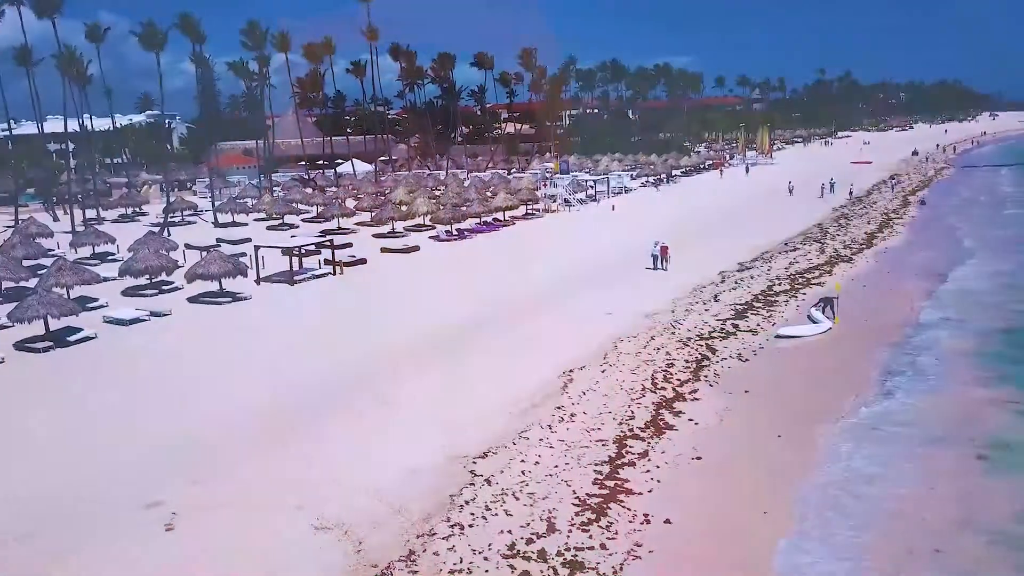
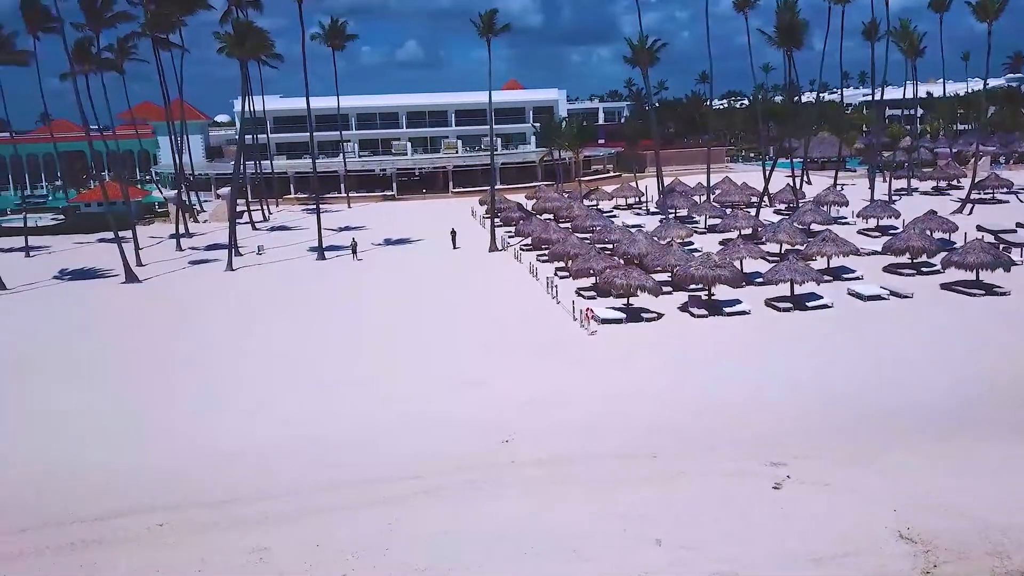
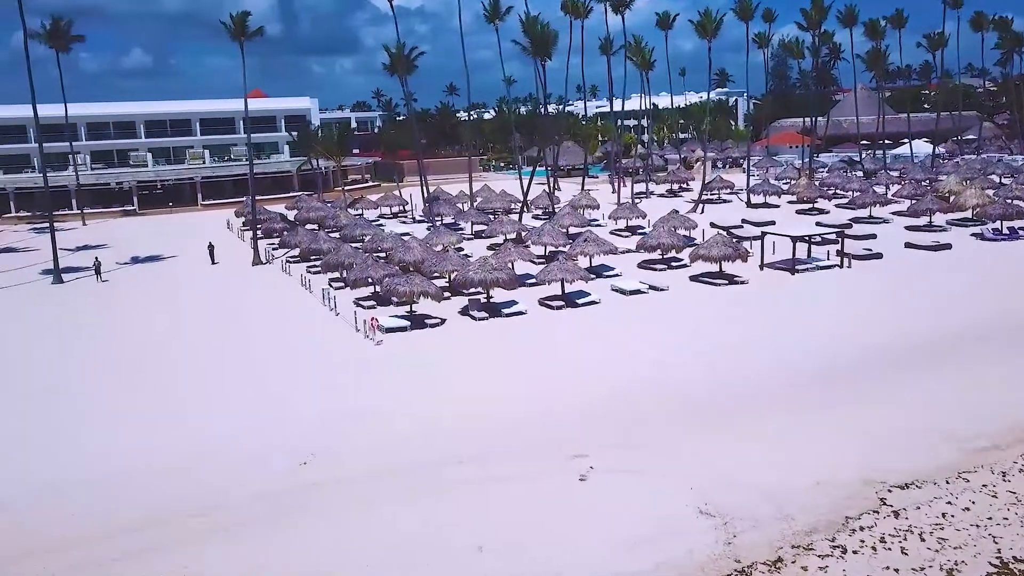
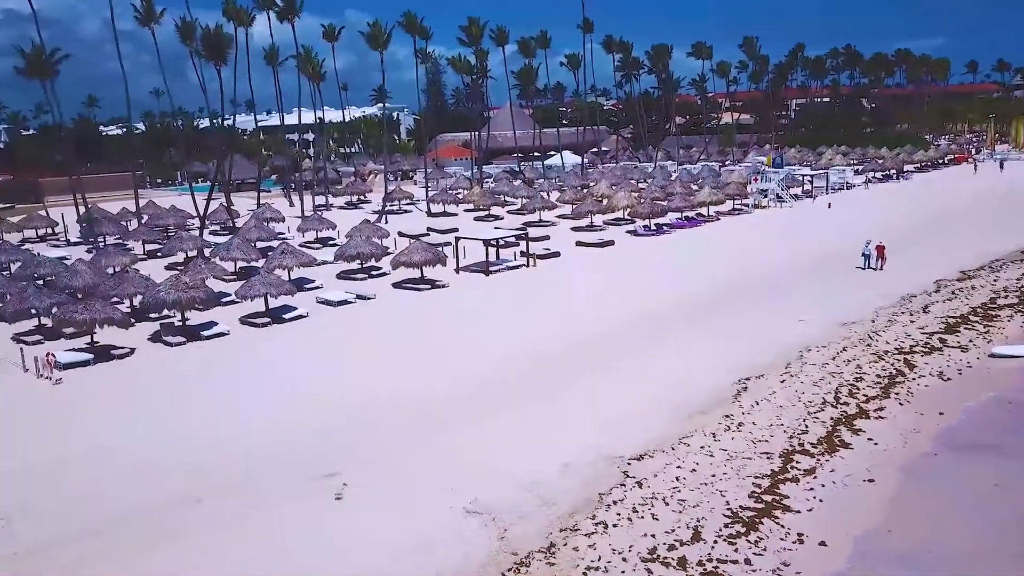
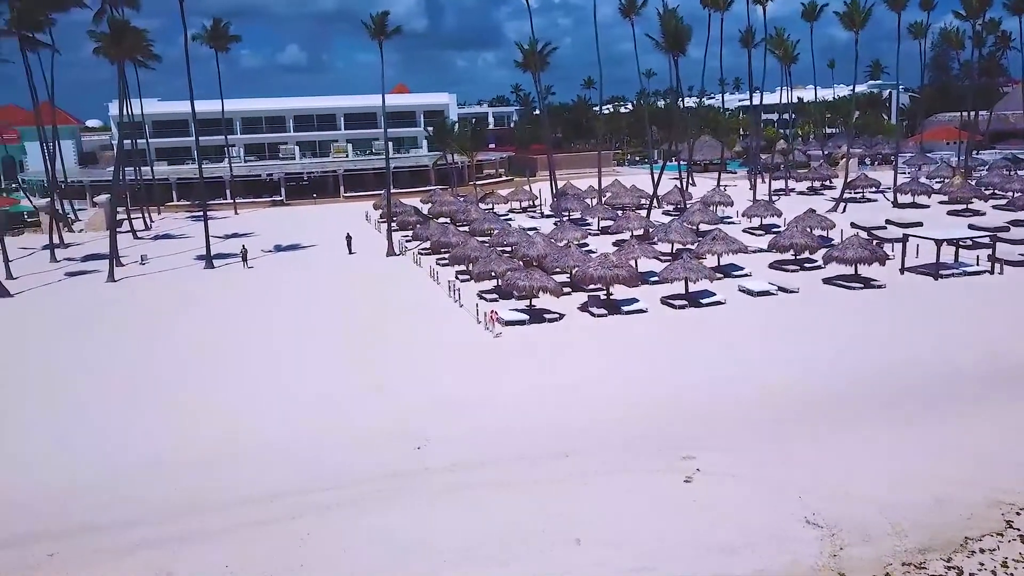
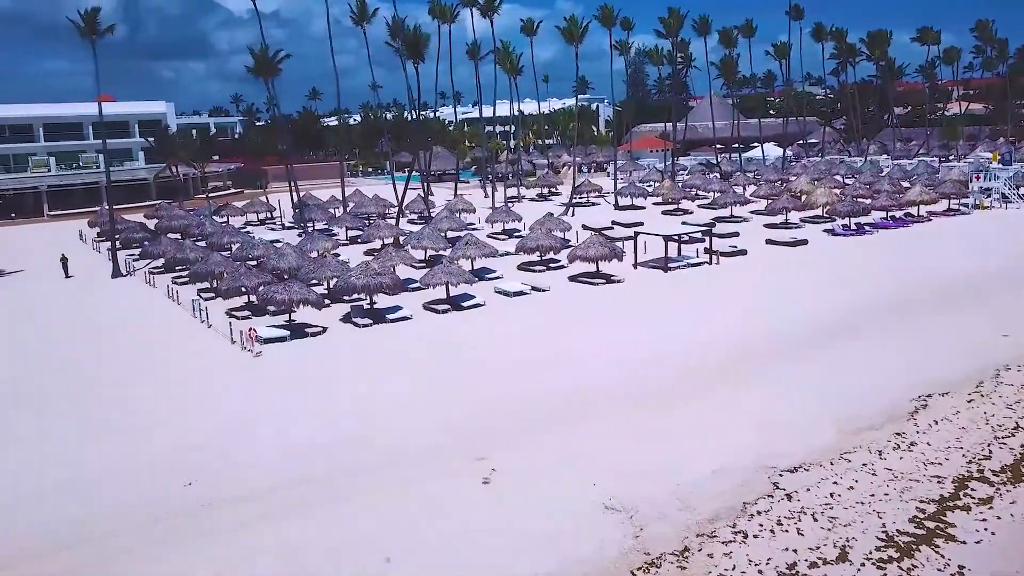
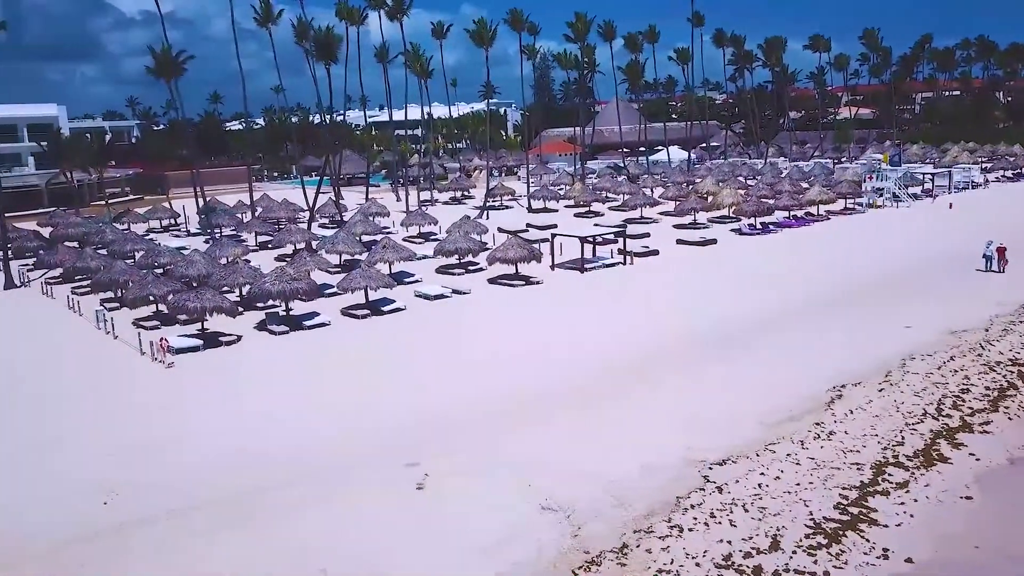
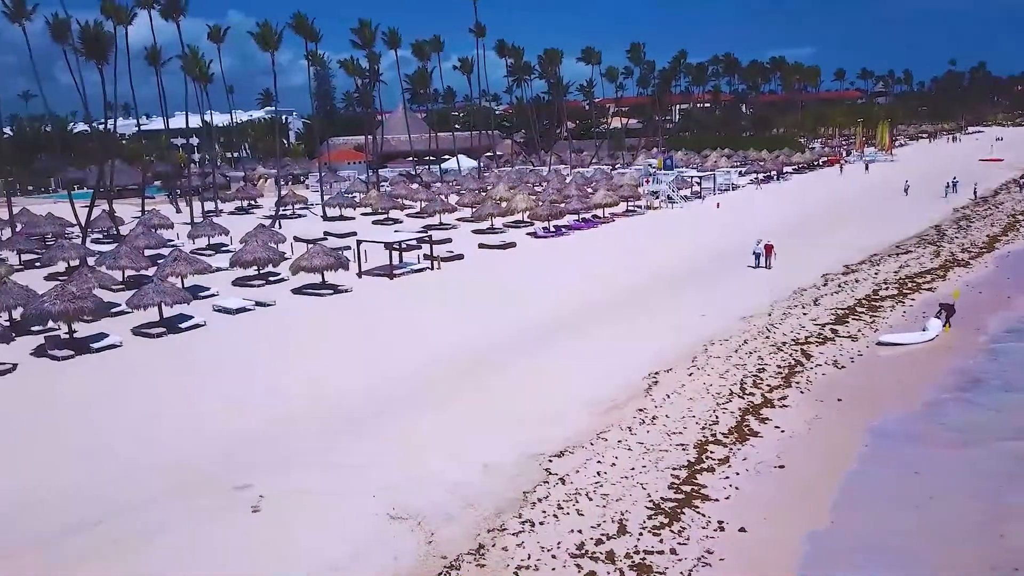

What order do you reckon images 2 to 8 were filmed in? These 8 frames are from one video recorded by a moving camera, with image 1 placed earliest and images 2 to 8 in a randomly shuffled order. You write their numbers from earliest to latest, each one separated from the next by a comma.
8, 4, 7, 6, 3, 5, 2
